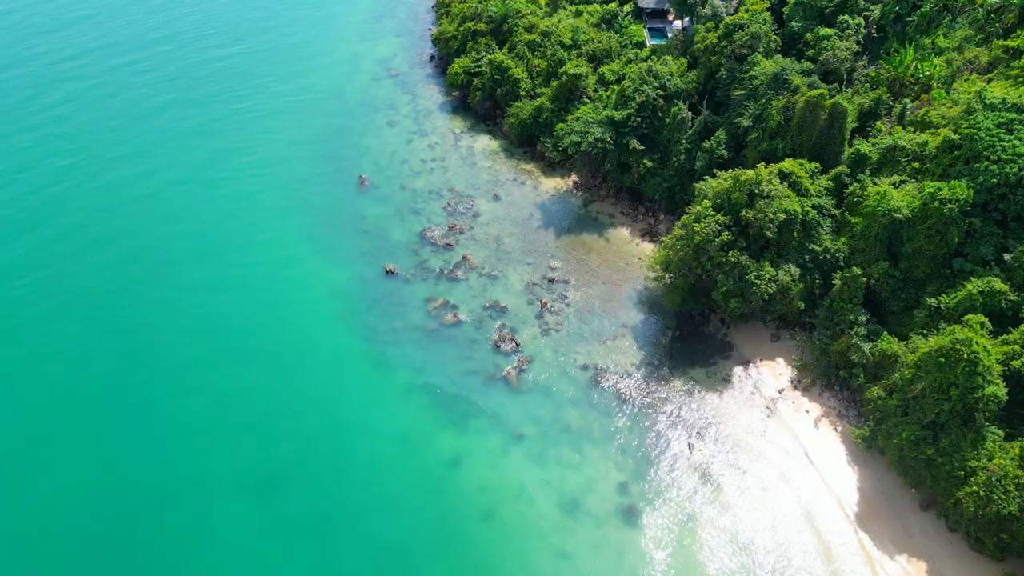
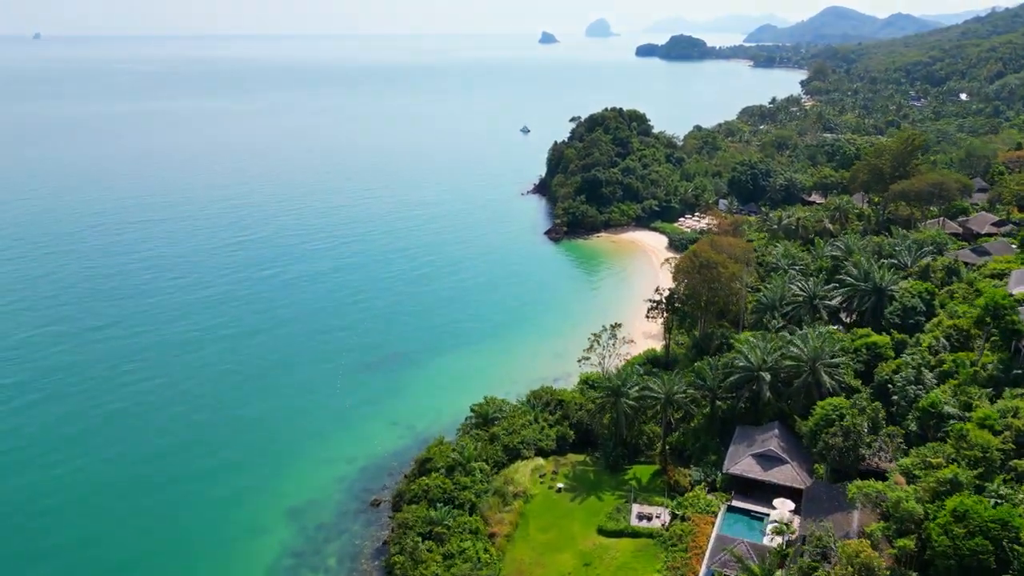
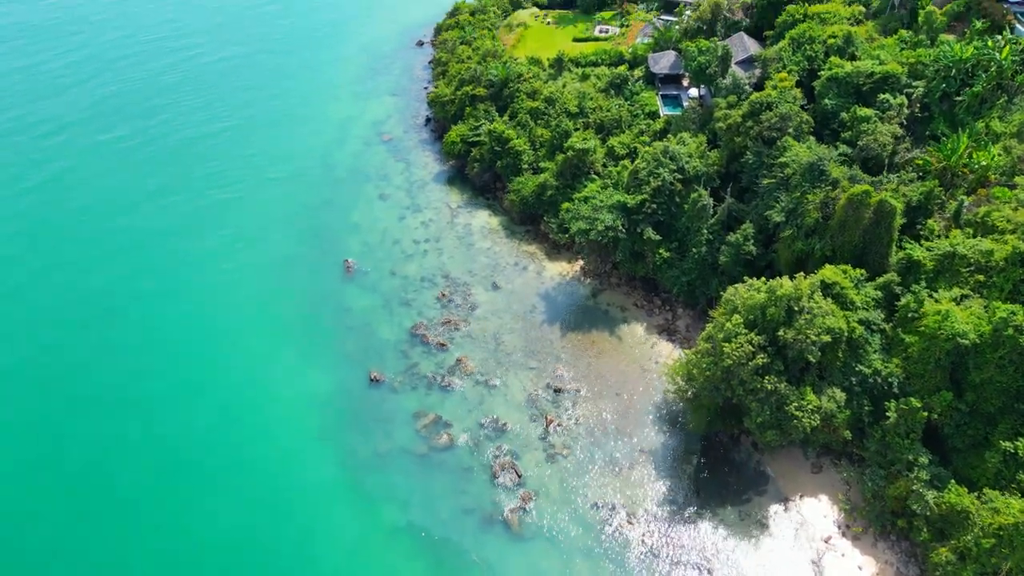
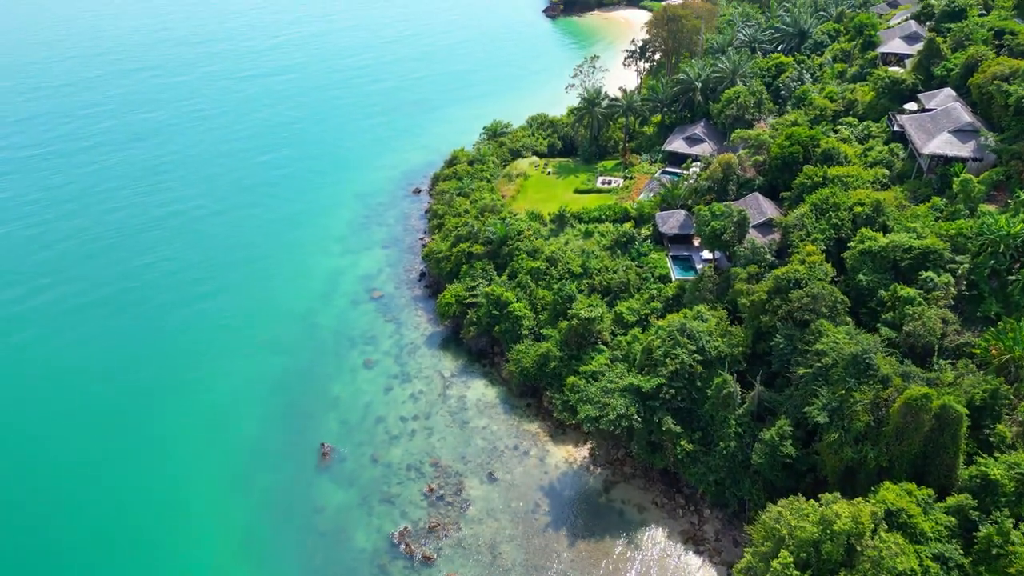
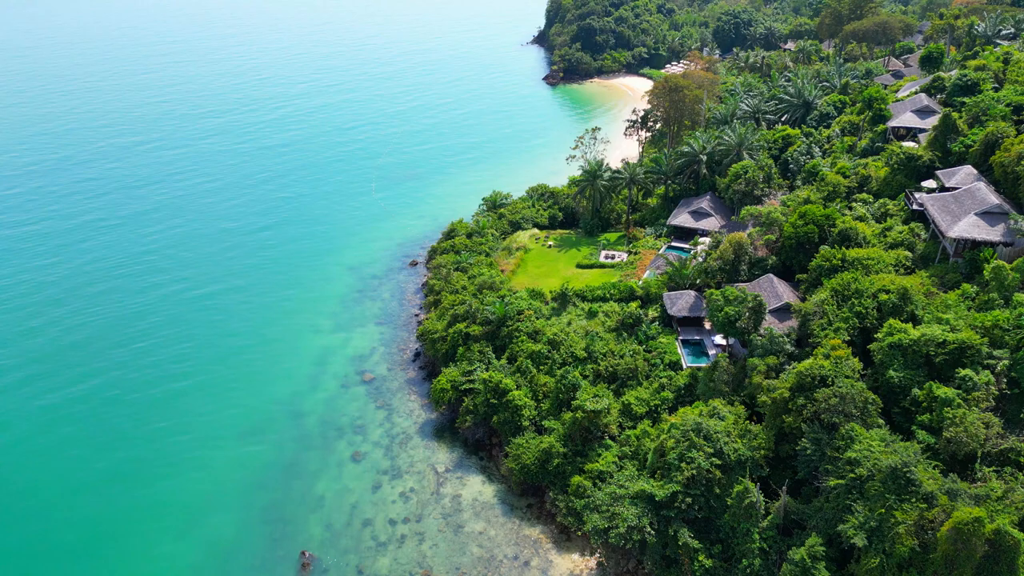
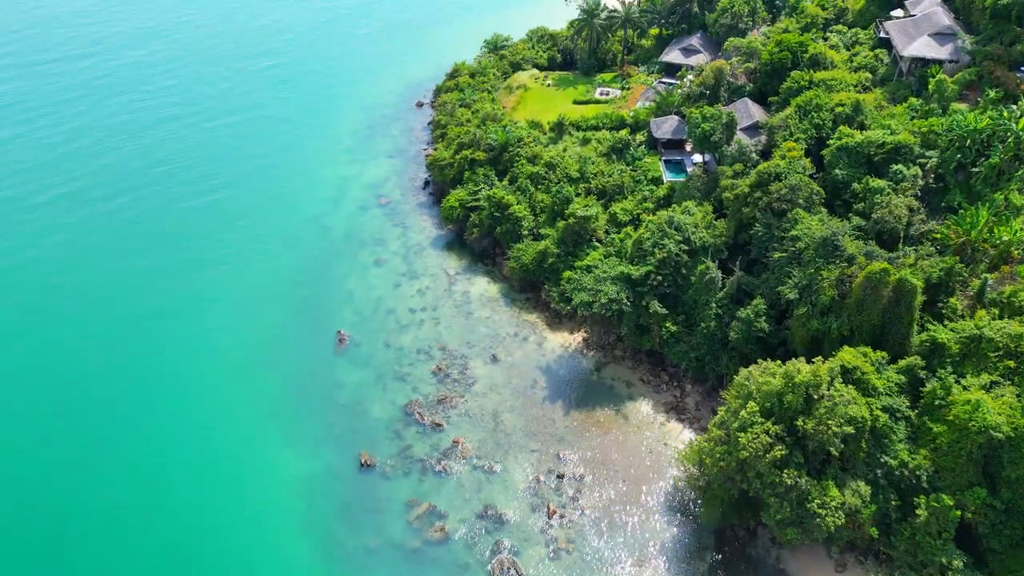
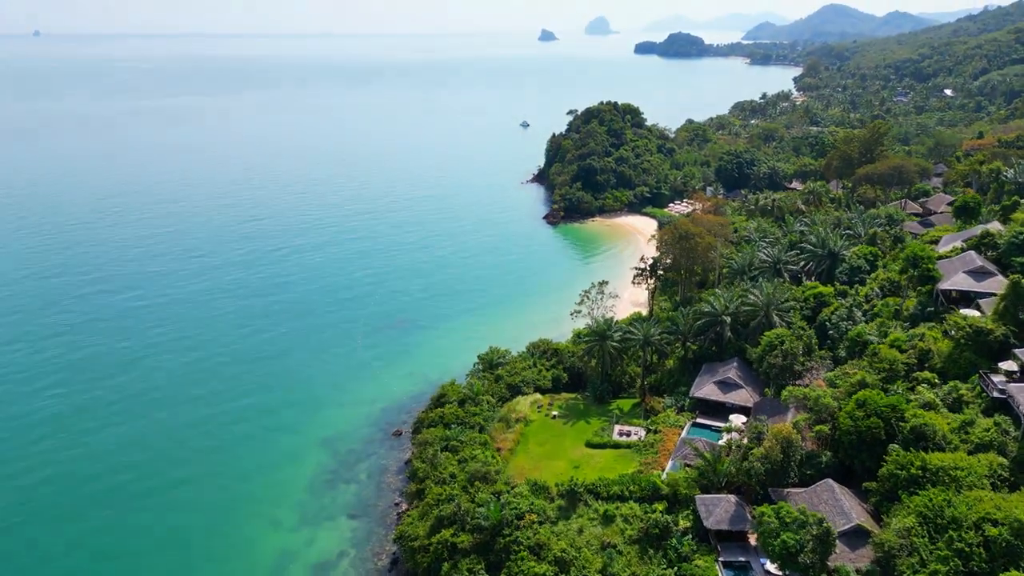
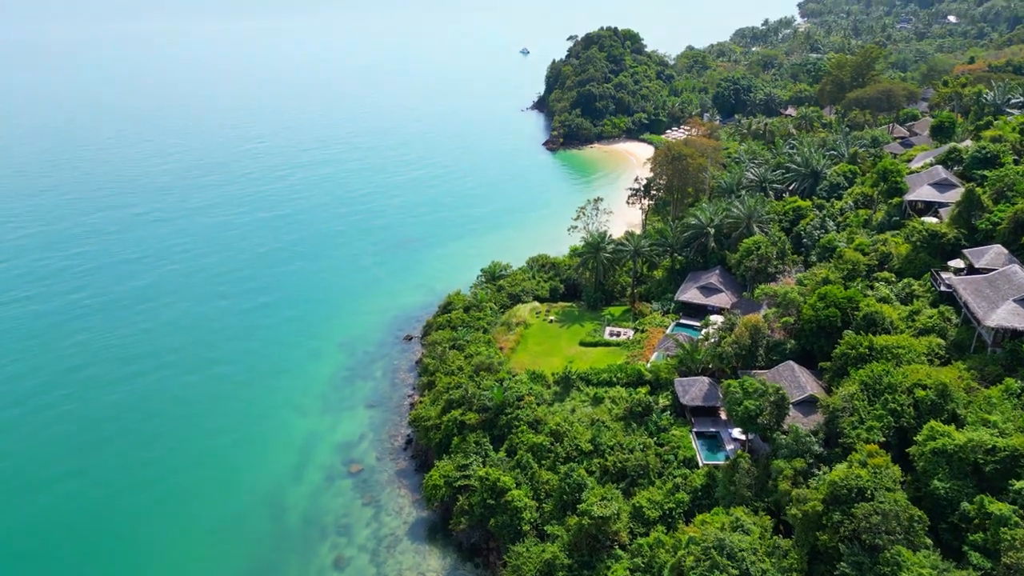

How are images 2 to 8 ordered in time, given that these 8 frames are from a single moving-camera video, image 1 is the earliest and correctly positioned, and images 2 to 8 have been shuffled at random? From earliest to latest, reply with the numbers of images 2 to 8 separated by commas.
3, 6, 4, 5, 8, 7, 2
